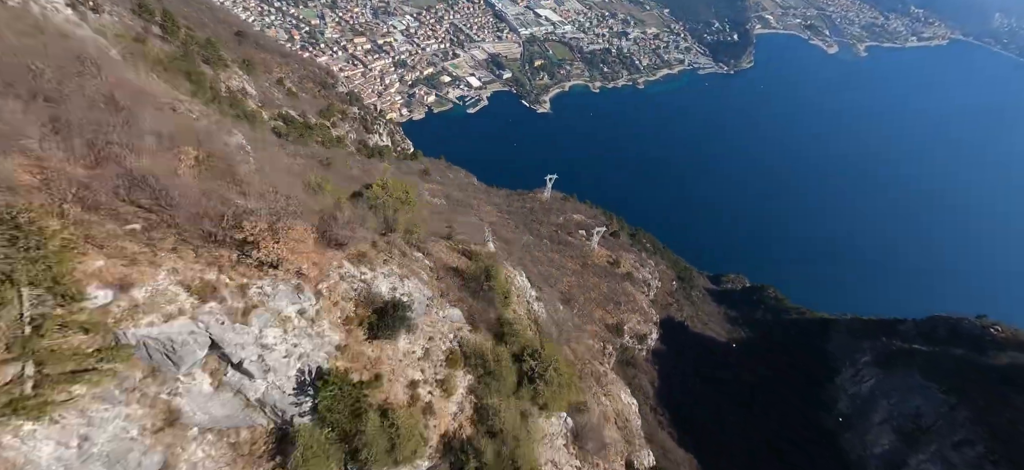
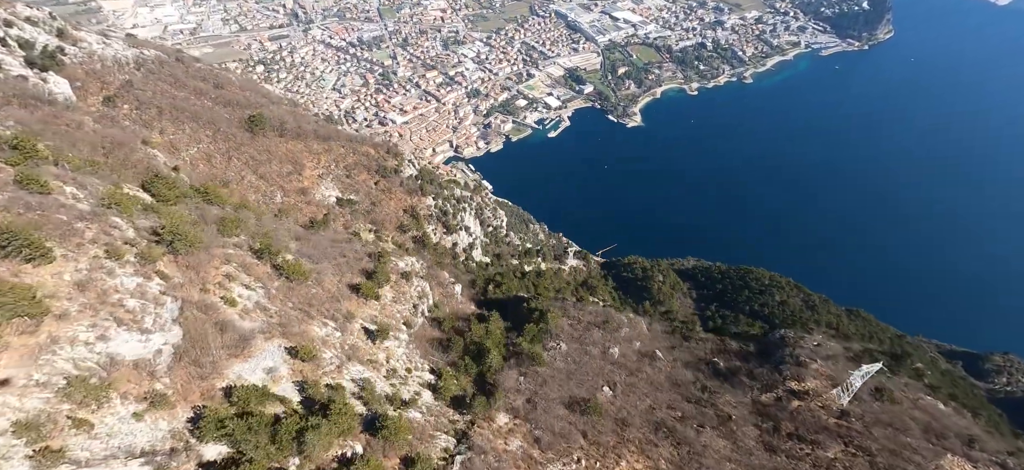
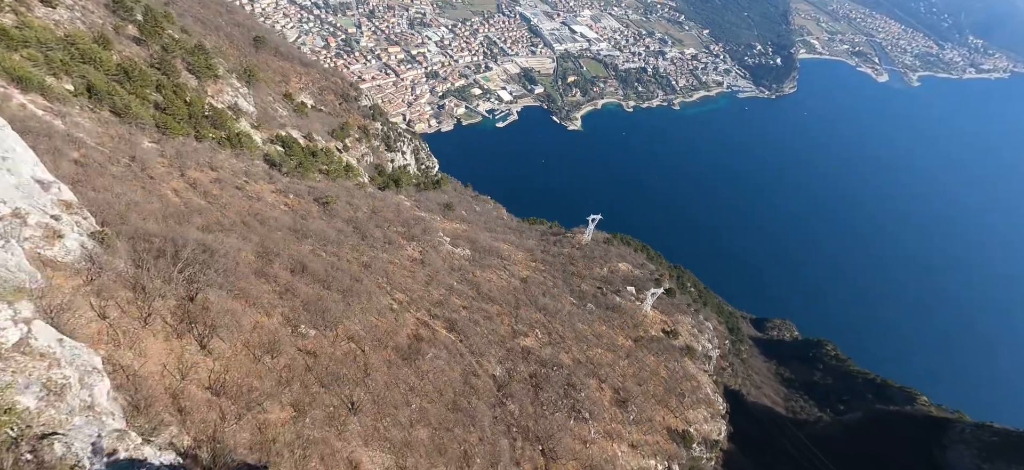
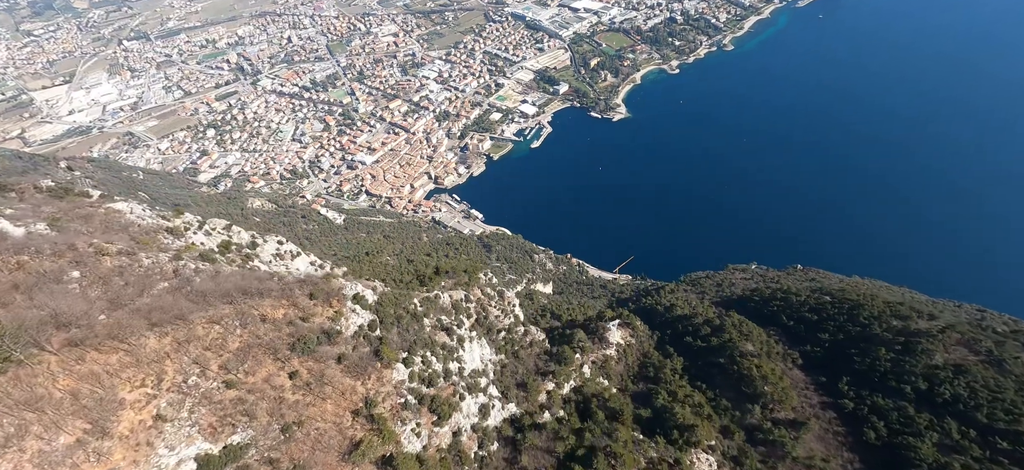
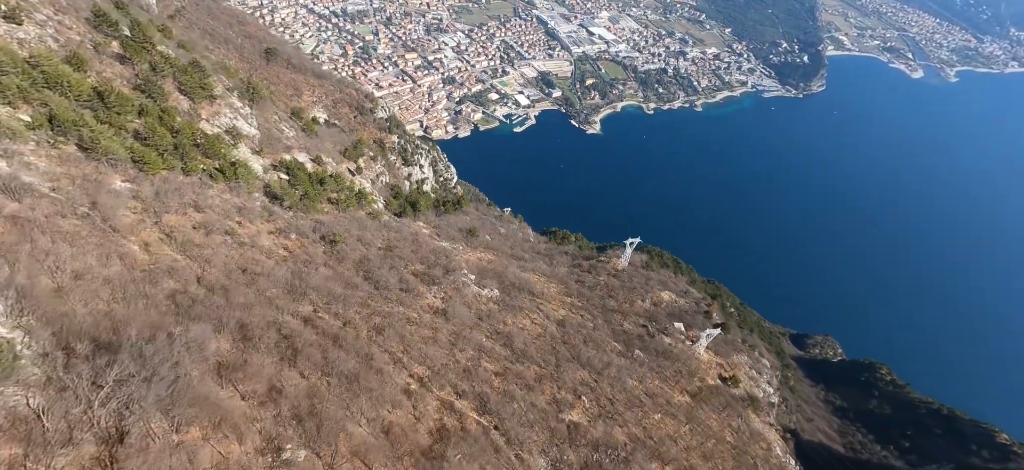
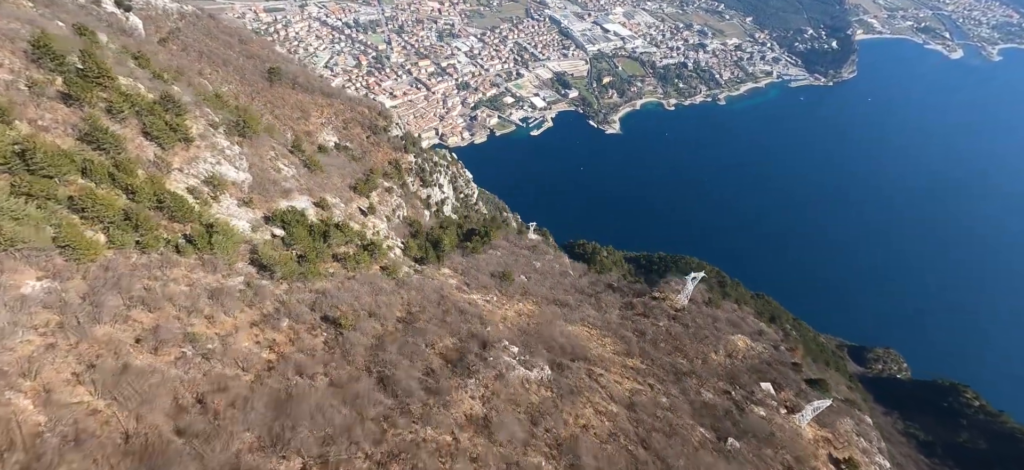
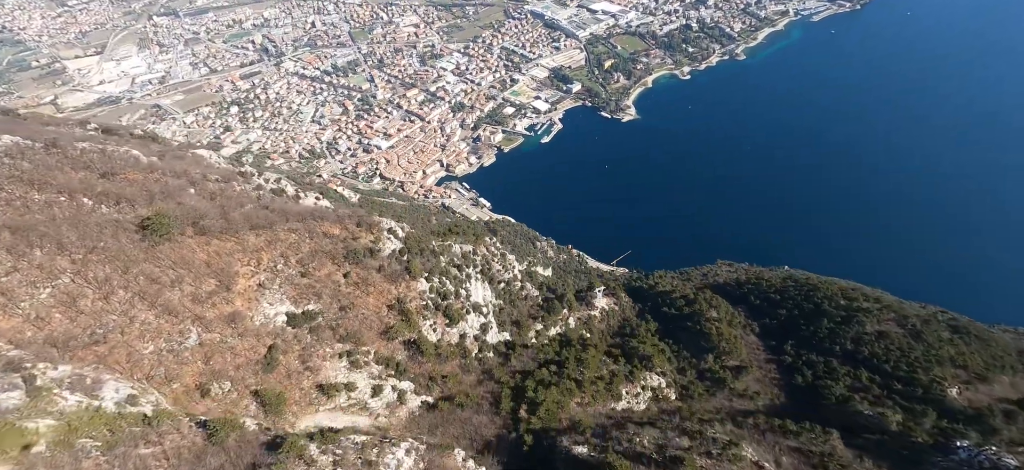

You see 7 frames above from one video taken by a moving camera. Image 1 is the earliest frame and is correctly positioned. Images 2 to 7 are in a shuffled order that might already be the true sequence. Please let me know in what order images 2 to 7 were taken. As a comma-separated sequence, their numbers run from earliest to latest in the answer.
3, 5, 6, 2, 7, 4
